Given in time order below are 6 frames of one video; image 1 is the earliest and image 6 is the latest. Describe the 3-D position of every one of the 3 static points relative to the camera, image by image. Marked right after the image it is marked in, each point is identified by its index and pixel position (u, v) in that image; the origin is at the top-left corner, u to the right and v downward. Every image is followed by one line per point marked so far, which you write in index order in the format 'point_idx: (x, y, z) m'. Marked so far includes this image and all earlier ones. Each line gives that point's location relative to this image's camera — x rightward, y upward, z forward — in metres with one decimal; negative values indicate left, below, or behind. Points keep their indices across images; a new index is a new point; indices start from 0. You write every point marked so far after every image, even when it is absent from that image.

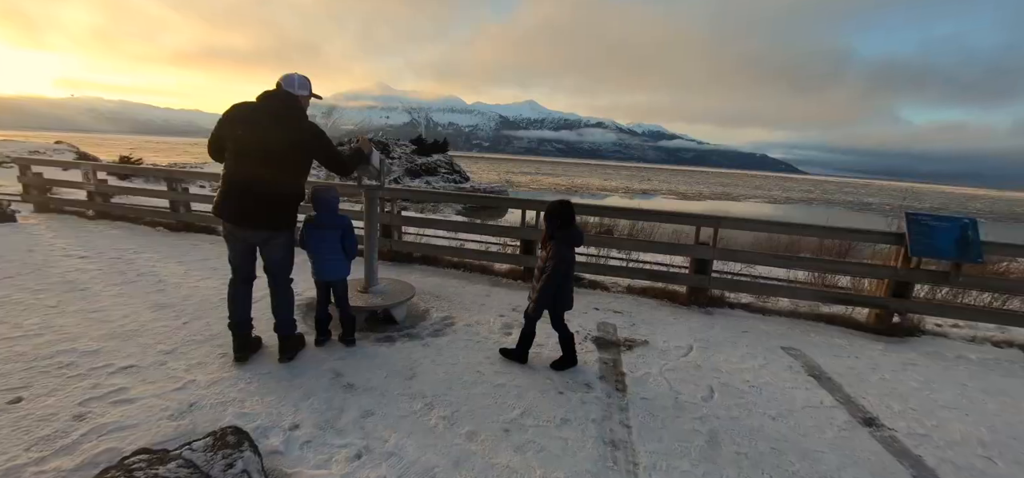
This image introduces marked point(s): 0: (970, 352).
0: (+4.4, -1.1, +4.0) m
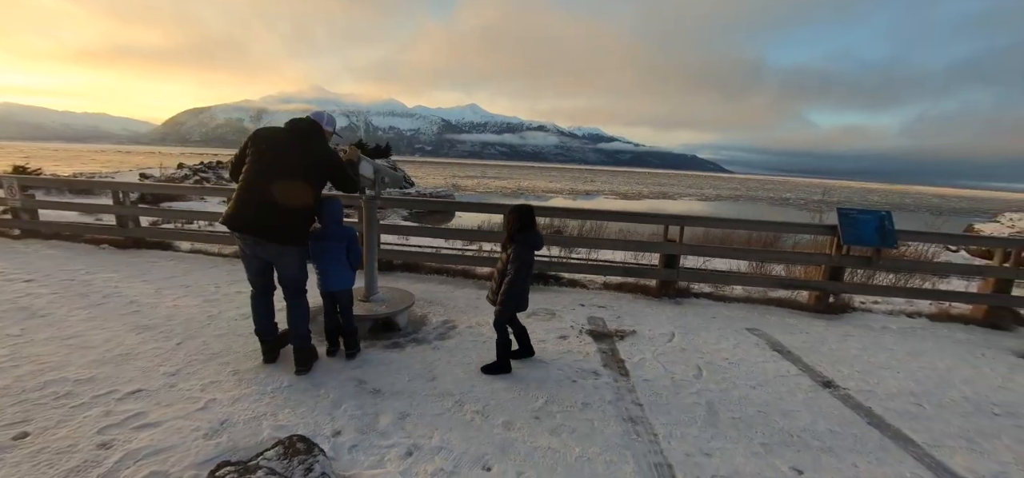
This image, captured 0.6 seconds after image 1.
0: (+4.3, -1.0, +4.7) m
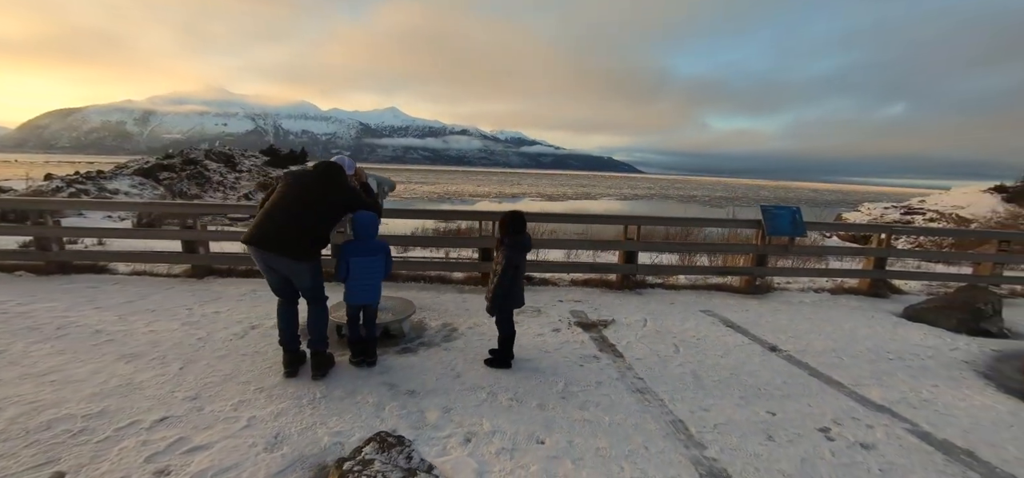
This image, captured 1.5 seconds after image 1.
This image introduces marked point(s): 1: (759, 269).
0: (+4.0, -0.8, +5.8) m
1: (+3.6, -0.4, +6.1) m
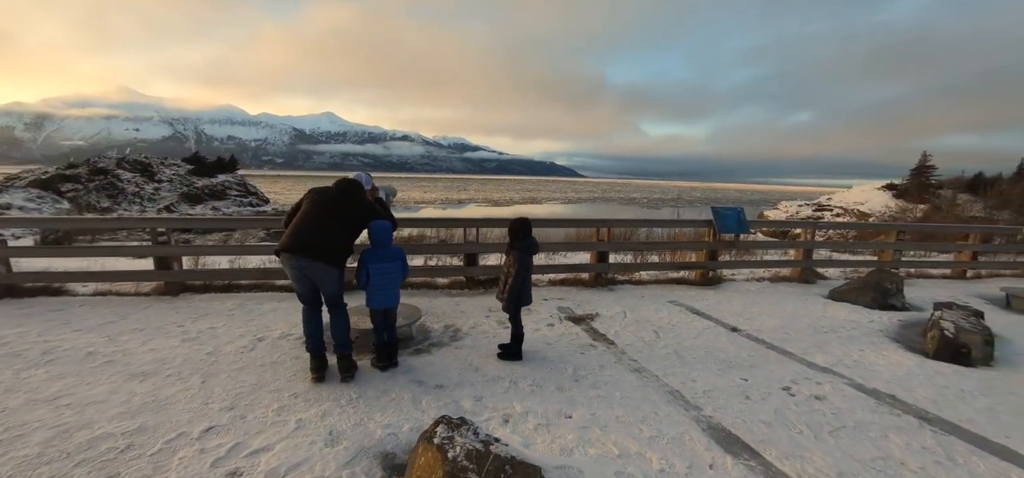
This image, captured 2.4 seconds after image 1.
0: (+3.8, -0.8, +6.7) m
1: (+3.3, -0.4, +6.9) m
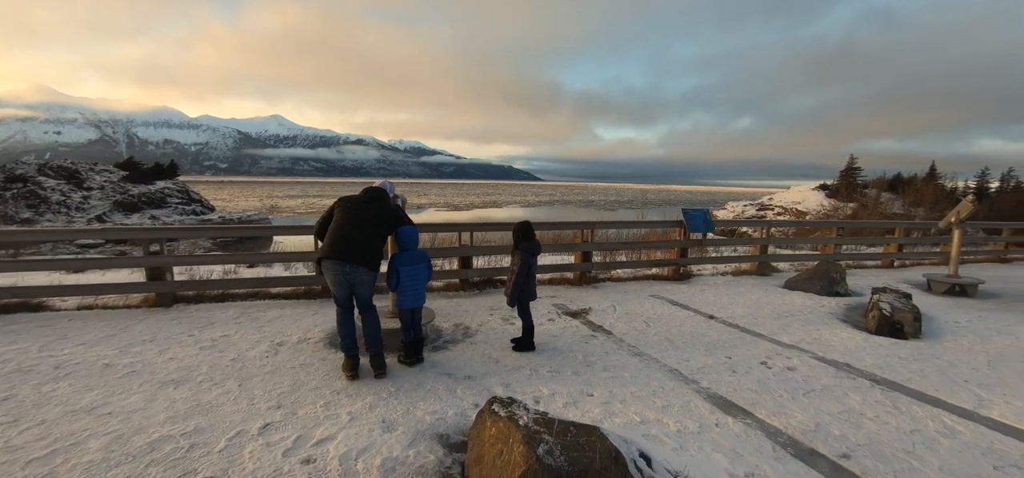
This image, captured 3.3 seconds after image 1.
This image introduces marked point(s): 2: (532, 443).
0: (+3.6, -0.7, +7.4) m
1: (+3.1, -0.4, +7.5) m
2: (+0.1, -1.0, +2.0) m
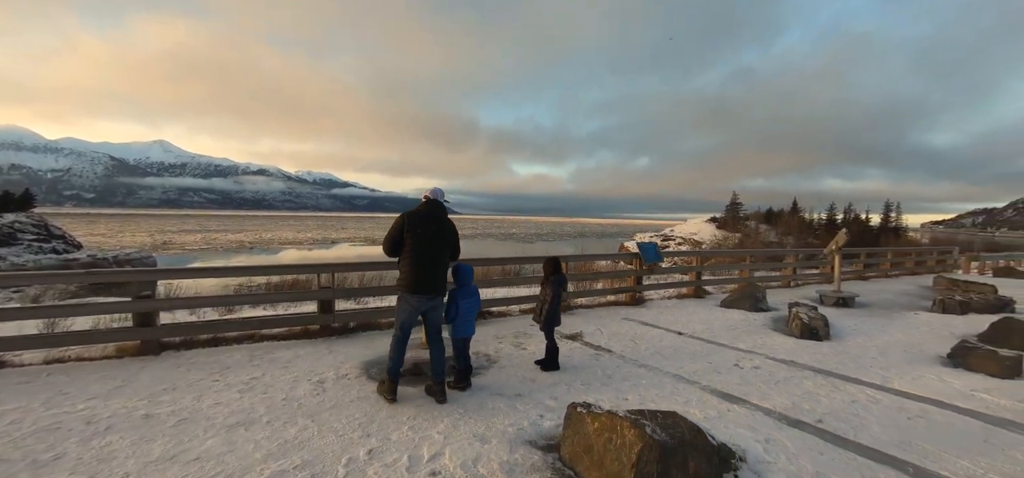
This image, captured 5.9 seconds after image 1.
0: (+3.2, -1.3, +8.6) m
1: (+2.6, -1.0, +8.7) m
2: (+0.8, -1.2, +2.7) m
